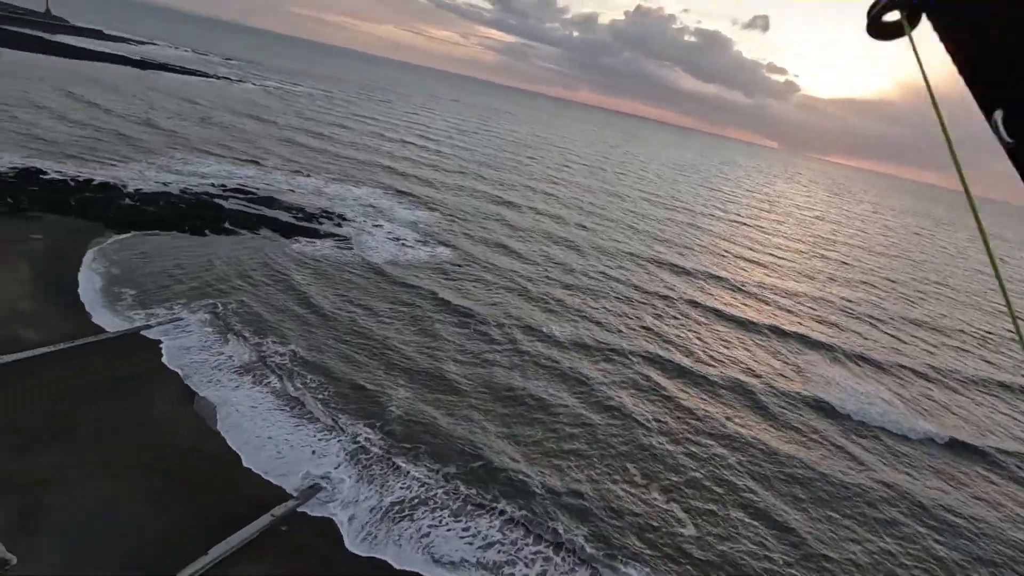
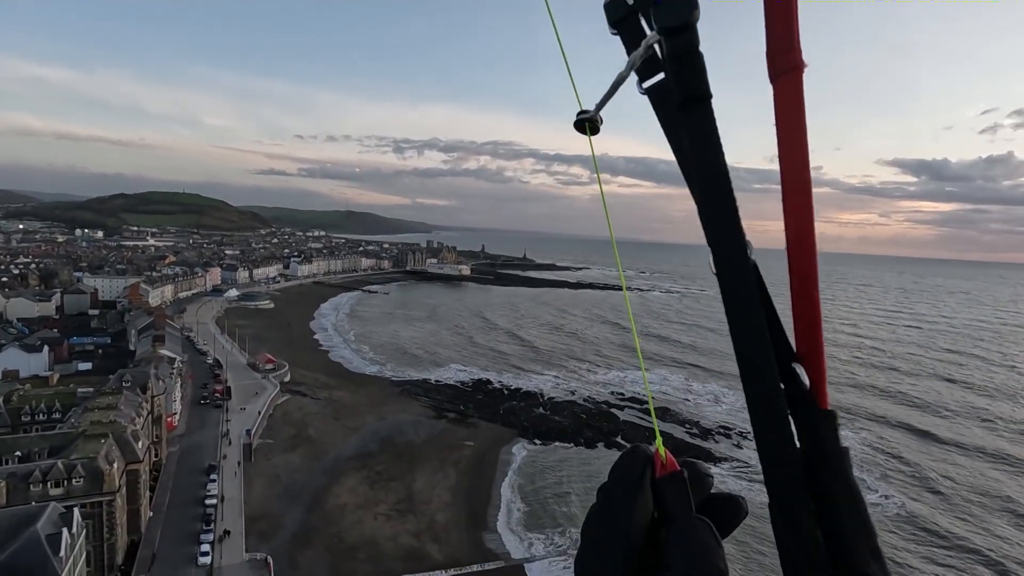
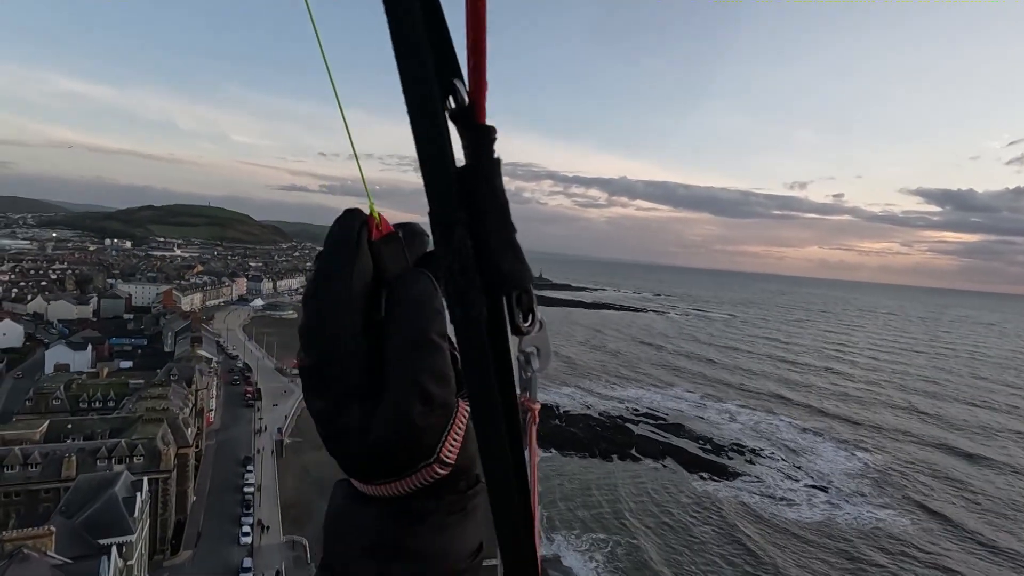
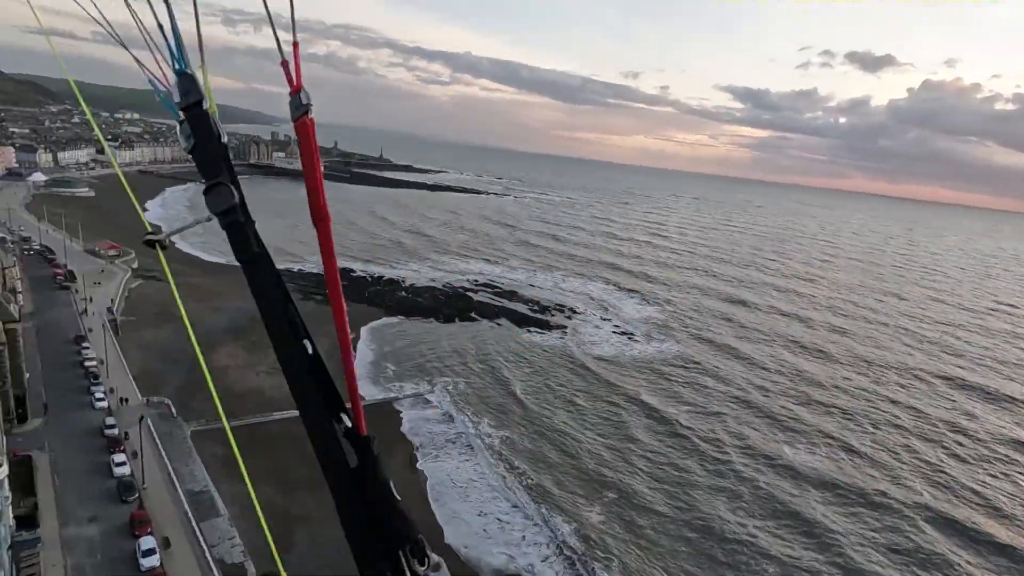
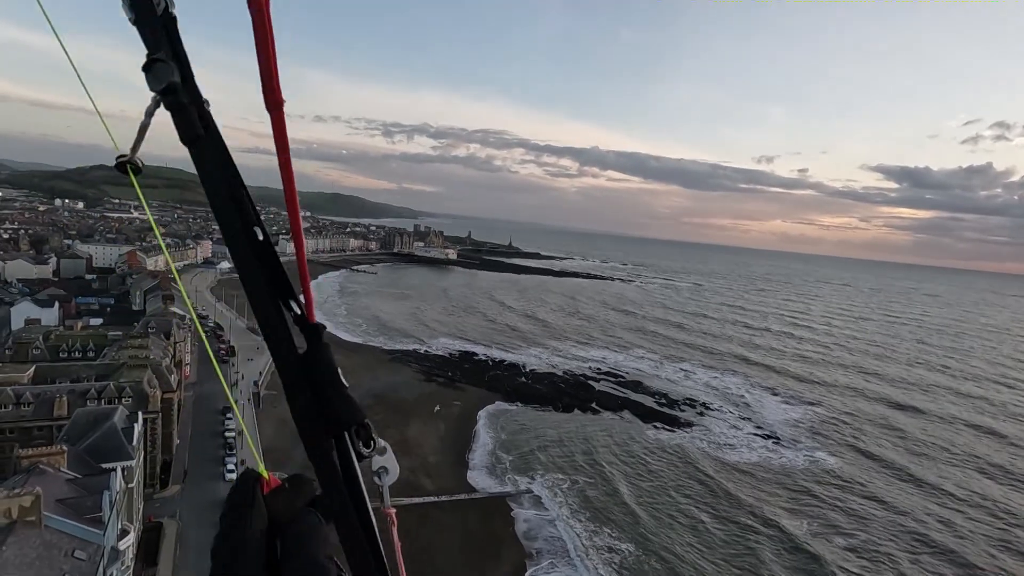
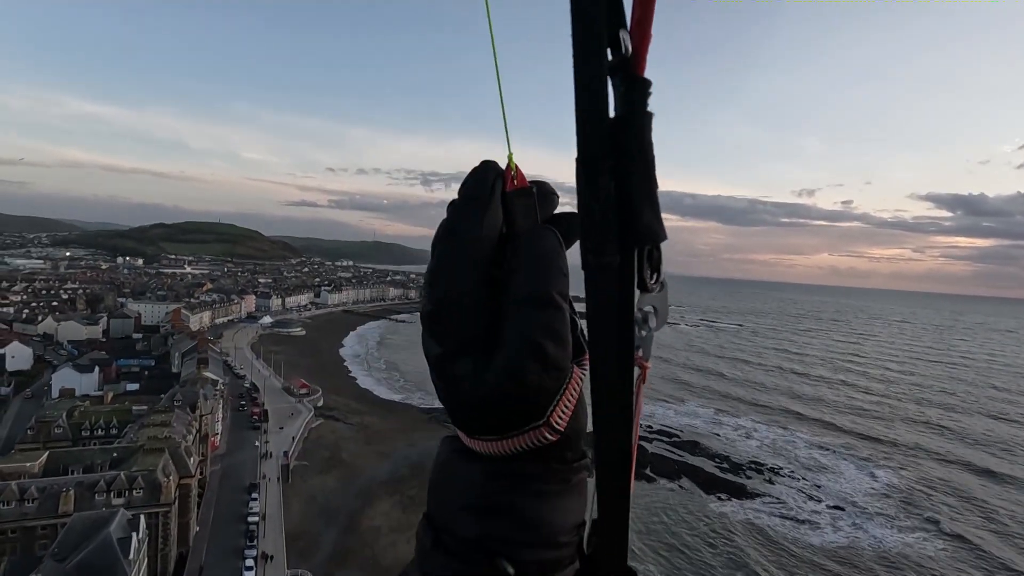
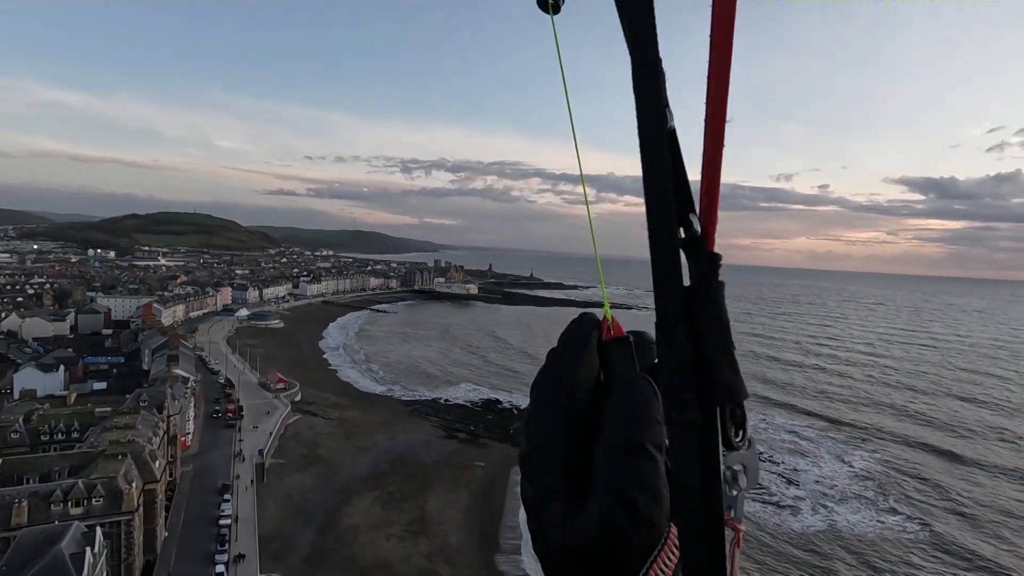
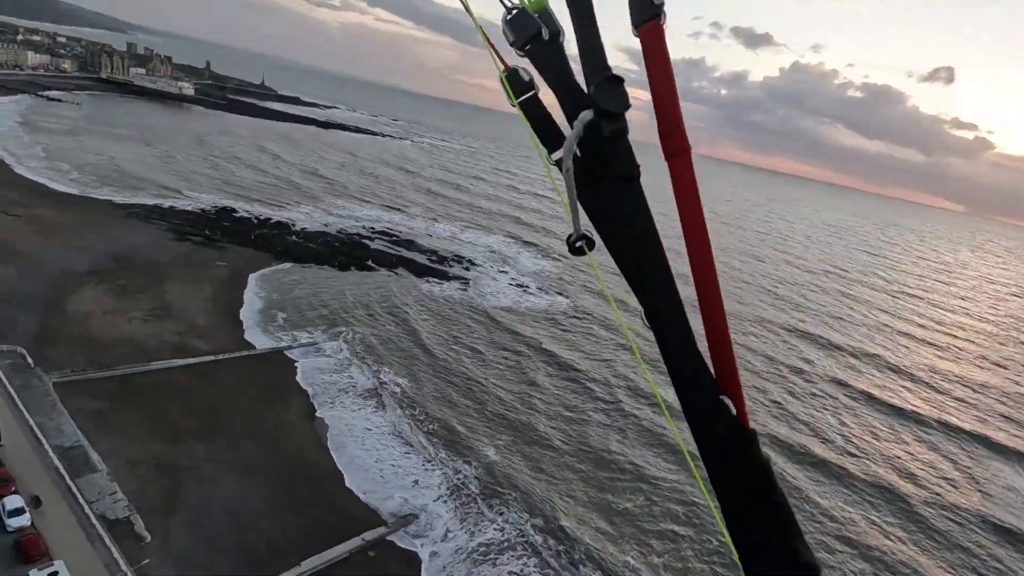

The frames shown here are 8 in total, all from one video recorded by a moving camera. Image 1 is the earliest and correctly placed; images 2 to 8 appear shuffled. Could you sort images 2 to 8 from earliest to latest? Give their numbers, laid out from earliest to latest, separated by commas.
8, 4, 5, 3, 6, 7, 2
